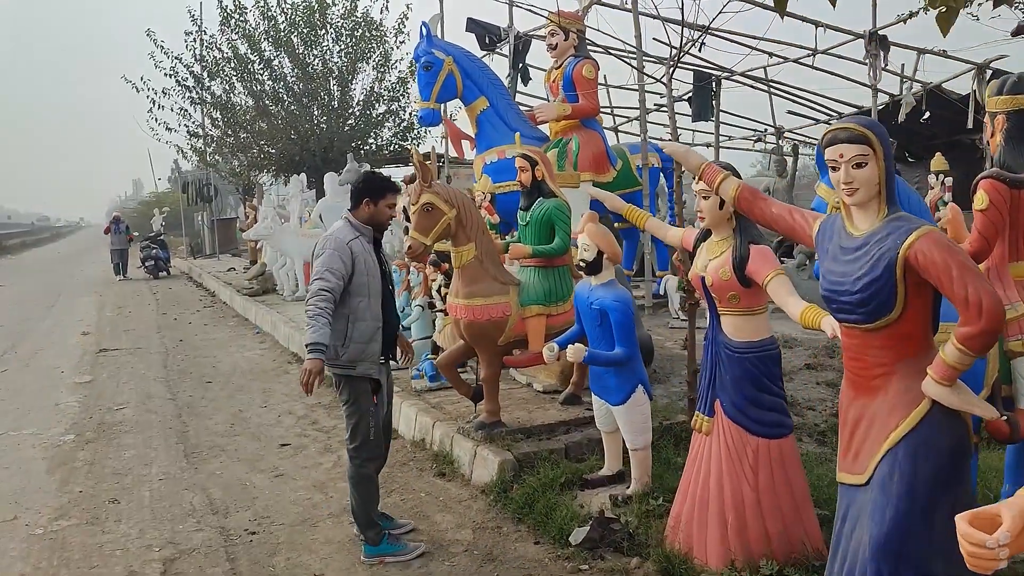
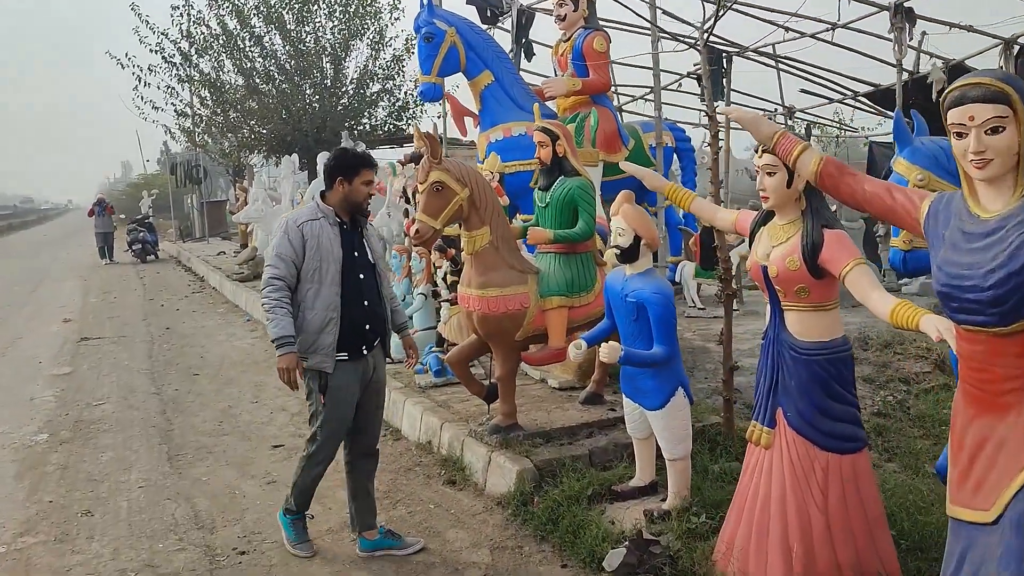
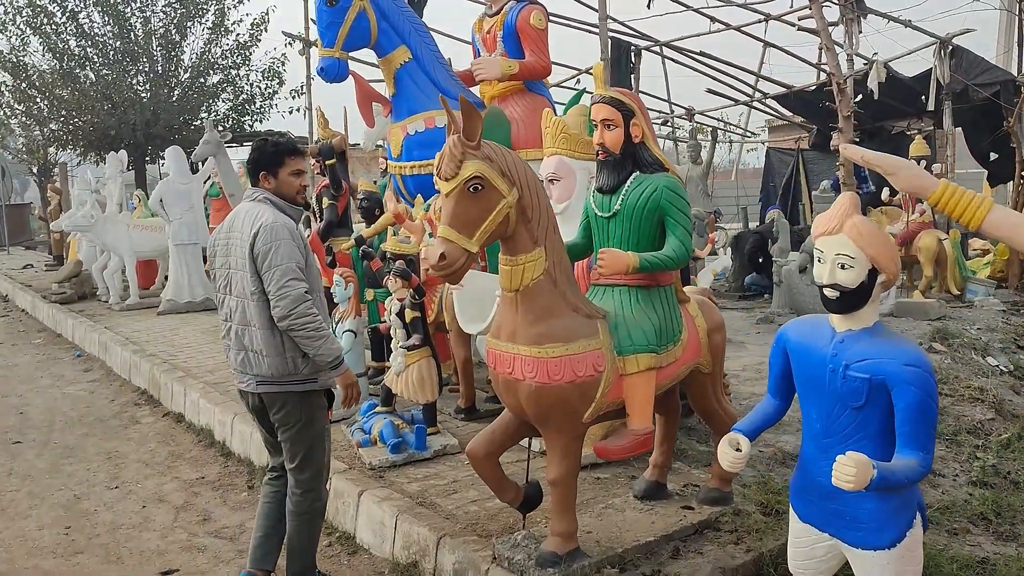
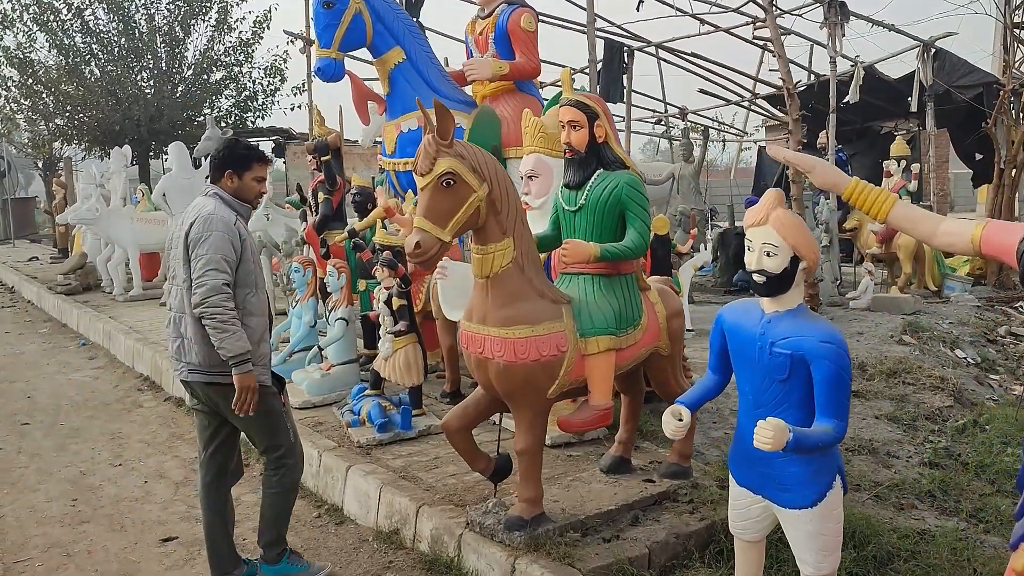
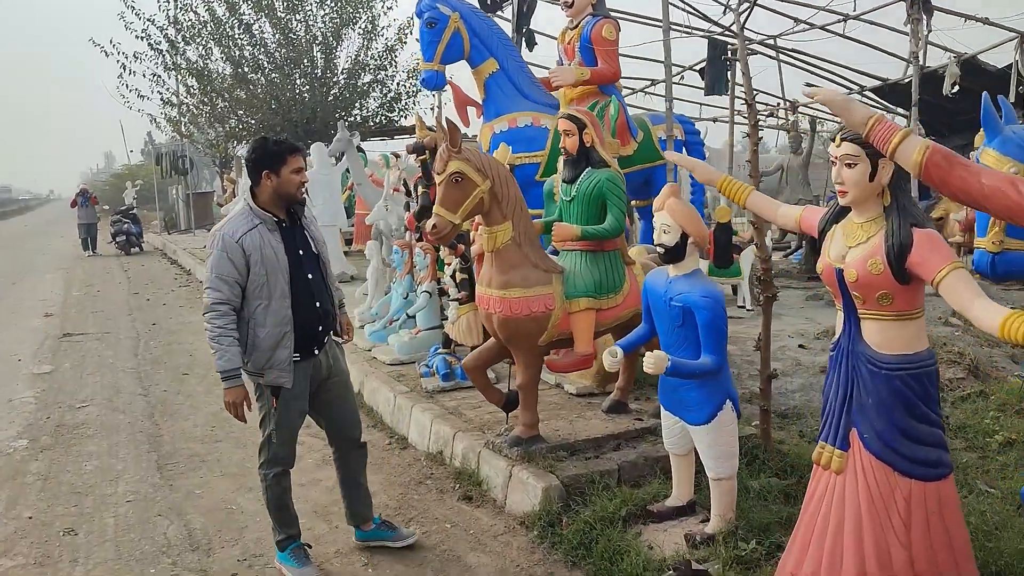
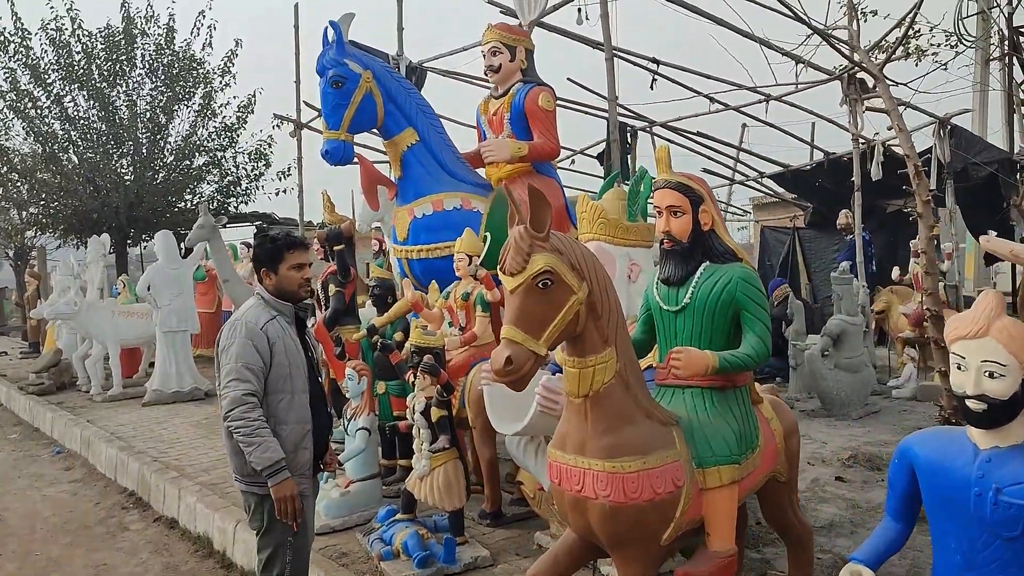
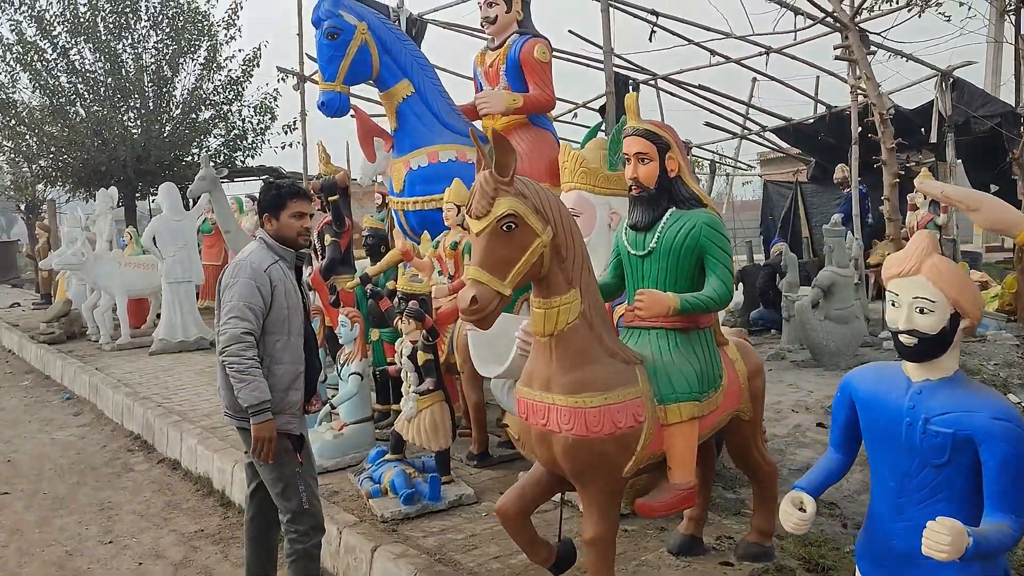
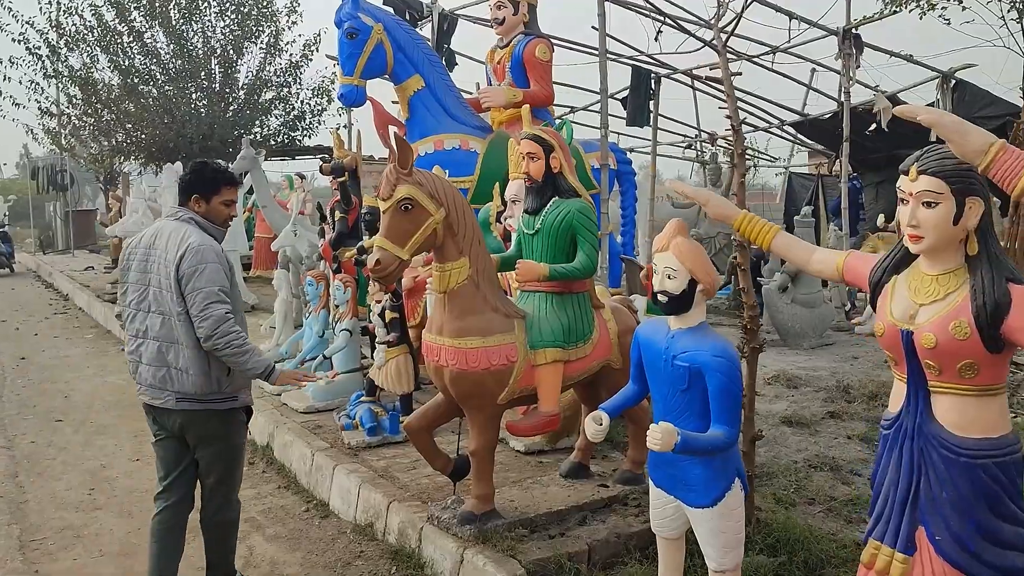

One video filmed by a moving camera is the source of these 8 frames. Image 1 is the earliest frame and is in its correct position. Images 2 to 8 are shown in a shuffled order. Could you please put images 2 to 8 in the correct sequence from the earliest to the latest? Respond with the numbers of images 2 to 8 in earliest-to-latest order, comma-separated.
2, 5, 8, 4, 3, 7, 6
